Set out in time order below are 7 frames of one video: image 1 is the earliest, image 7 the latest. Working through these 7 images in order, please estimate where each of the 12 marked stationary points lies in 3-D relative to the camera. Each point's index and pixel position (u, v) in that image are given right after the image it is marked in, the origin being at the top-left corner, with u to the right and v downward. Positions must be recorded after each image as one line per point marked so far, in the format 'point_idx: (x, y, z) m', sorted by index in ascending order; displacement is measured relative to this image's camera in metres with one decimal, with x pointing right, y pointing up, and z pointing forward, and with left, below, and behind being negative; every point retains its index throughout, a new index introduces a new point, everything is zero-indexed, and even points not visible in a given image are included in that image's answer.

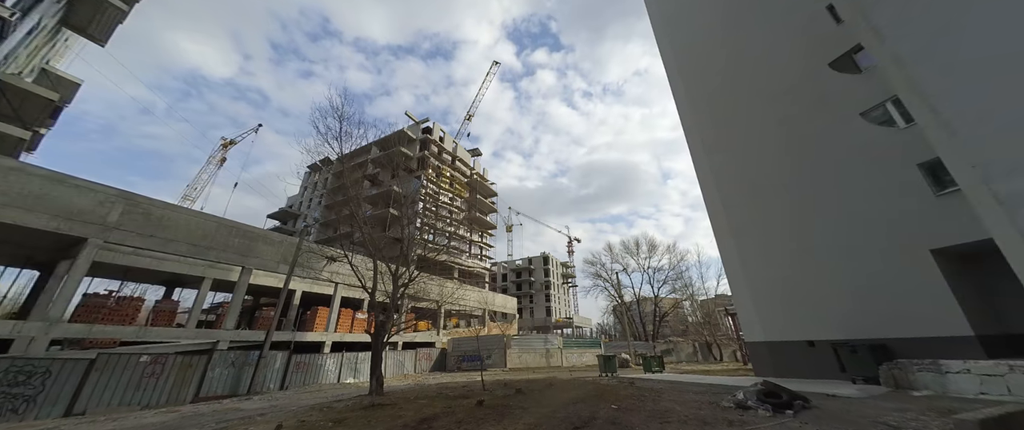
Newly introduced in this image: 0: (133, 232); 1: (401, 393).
0: (-15.2, -0.7, +13.2) m
1: (-3.7, -5.9, +11.1) m
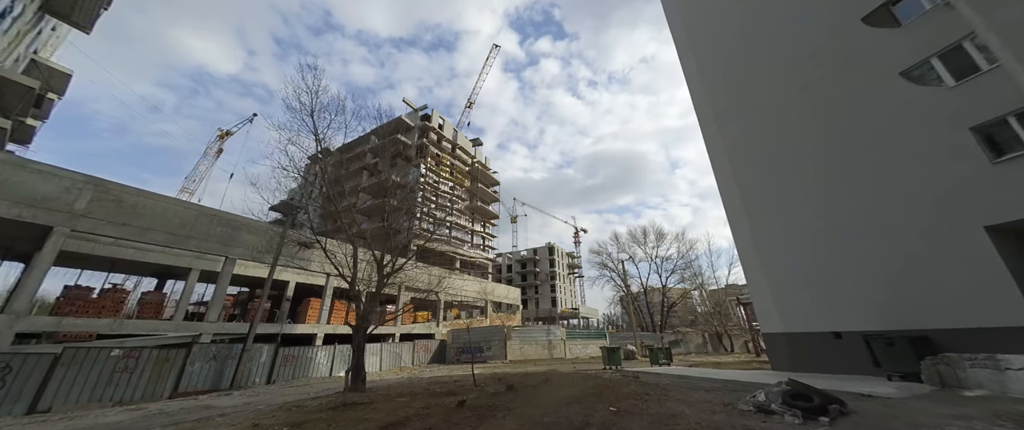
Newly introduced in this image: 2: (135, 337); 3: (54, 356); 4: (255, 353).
0: (-15.4, -0.2, +12.5) m
1: (-3.9, -5.4, +10.3) m
2: (-14.8, -4.8, +13.1) m
3: (-14.1, -4.4, +10.3) m
4: (-11.1, -5.9, +14.4) m
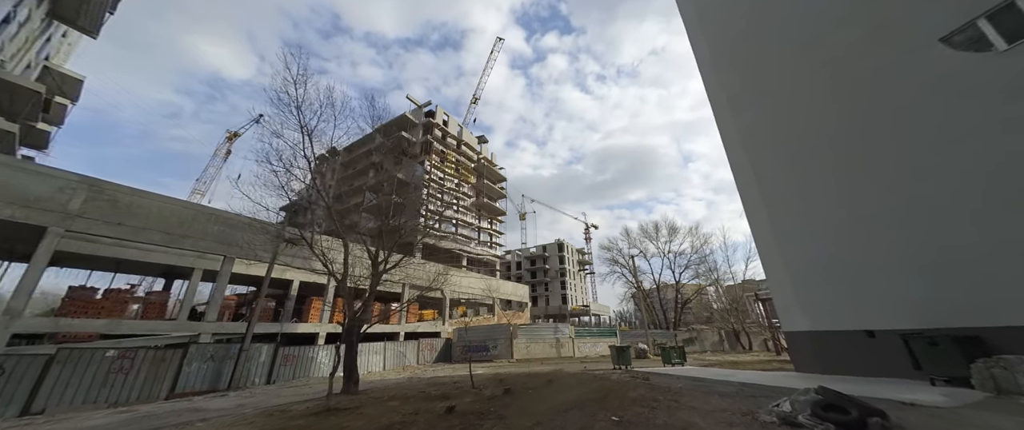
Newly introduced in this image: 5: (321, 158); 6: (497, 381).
0: (-15.4, -0.2, +12.4) m
1: (-3.9, -5.2, +9.8) m
2: (-14.7, -4.8, +13.0) m
3: (-14.1, -4.3, +10.2) m
4: (-11.0, -5.8, +14.2) m
5: (-8.0, +2.3, +14.4) m
6: (-0.6, -5.6, +11.1) m
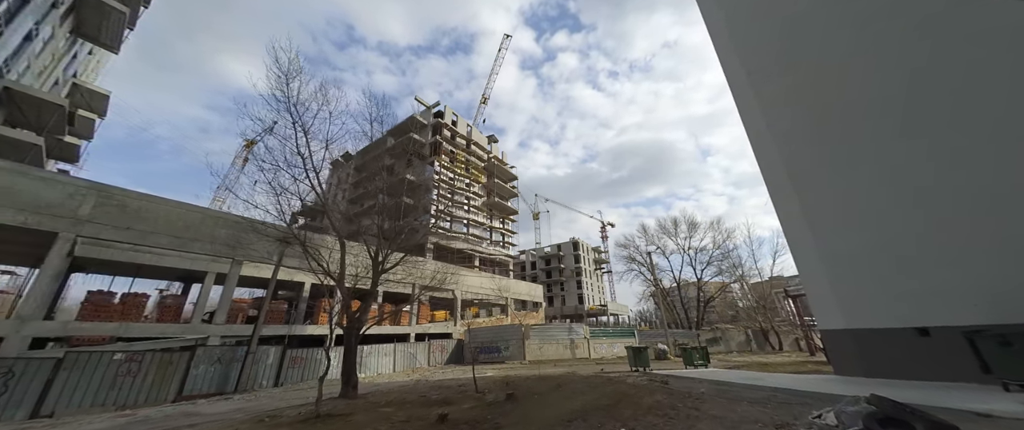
0: (-15.2, -0.3, +12.6) m
1: (-3.7, -5.1, +9.4) m
2: (-14.4, -5.0, +13.1) m
3: (-14.0, -4.5, +10.2) m
4: (-10.6, -5.9, +14.1) m
5: (-7.7, +2.3, +14.1) m
6: (-0.3, -5.4, +10.5) m
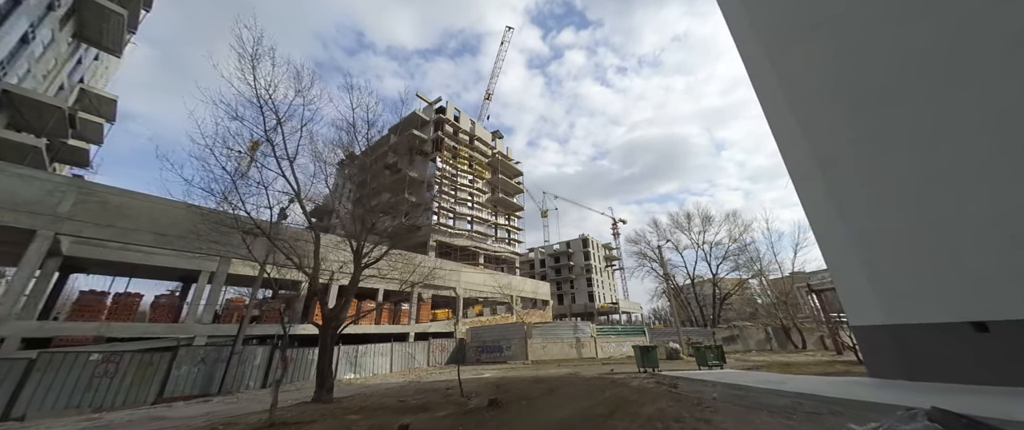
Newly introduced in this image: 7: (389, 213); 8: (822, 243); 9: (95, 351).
0: (-15.4, -0.2, +12.2) m
1: (-4.0, -4.8, +8.6) m
2: (-14.5, -4.8, +12.7) m
3: (-14.2, -4.3, +9.8) m
4: (-10.7, -5.7, +13.5) m
5: (-8.0, +2.6, +13.5) m
6: (-0.5, -5.0, +9.6) m
7: (-5.1, +0.2, +13.3) m
8: (+8.0, -0.6, +8.6) m
9: (-13.3, -4.3, +10.7) m
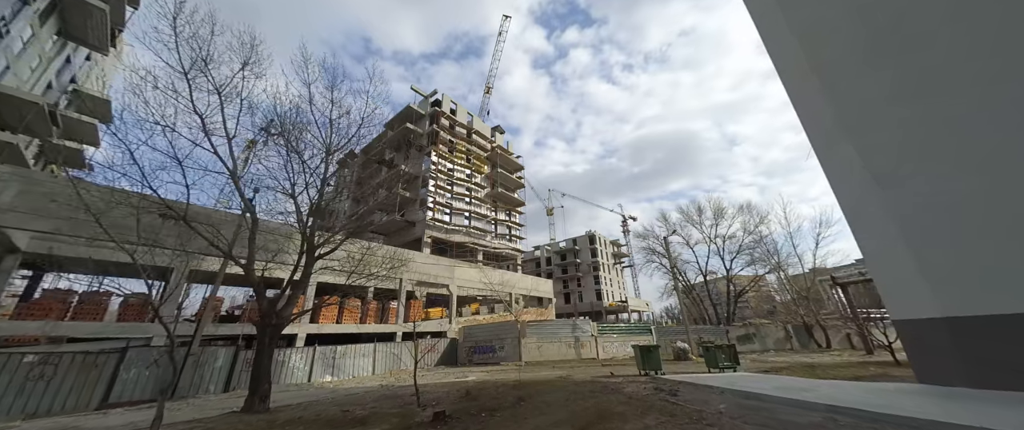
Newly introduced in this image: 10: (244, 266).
0: (-16.1, +0.1, +11.3) m
1: (-4.8, -4.3, +7.3) m
2: (-15.2, -4.5, +11.8) m
3: (-14.9, -4.0, +8.9) m
4: (-11.2, -5.3, +12.5) m
5: (-8.7, +3.0, +12.4) m
6: (-1.3, -4.5, +8.3) m
7: (-5.8, +0.6, +12.1) m
8: (+7.2, +0.1, +7.0) m
9: (-14.0, -4.0, +9.7) m
10: (-6.2, -1.1, +7.8) m
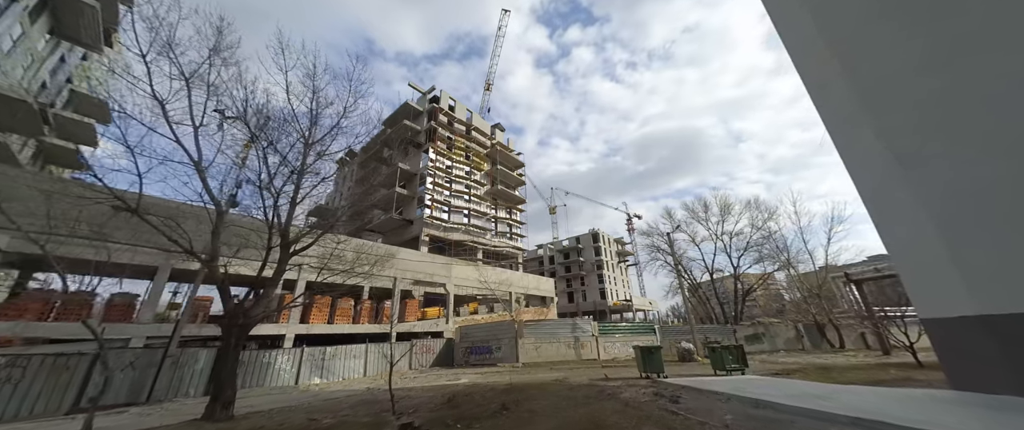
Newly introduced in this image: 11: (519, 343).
0: (-16.4, +0.2, +10.9) m
1: (-5.1, -4.1, +6.8) m
2: (-15.4, -4.4, +11.4) m
3: (-15.2, -3.9, +8.5) m
4: (-11.5, -5.2, +12.0) m
5: (-9.0, +3.2, +11.9) m
6: (-1.6, -4.3, +7.6) m
7: (-6.1, +0.8, +11.5) m
8: (+6.9, +0.3, +6.2) m
9: (-14.3, -3.9, +9.3) m
10: (-6.5, -0.9, +7.3) m
11: (+0.4, -6.5, +16.9) m
